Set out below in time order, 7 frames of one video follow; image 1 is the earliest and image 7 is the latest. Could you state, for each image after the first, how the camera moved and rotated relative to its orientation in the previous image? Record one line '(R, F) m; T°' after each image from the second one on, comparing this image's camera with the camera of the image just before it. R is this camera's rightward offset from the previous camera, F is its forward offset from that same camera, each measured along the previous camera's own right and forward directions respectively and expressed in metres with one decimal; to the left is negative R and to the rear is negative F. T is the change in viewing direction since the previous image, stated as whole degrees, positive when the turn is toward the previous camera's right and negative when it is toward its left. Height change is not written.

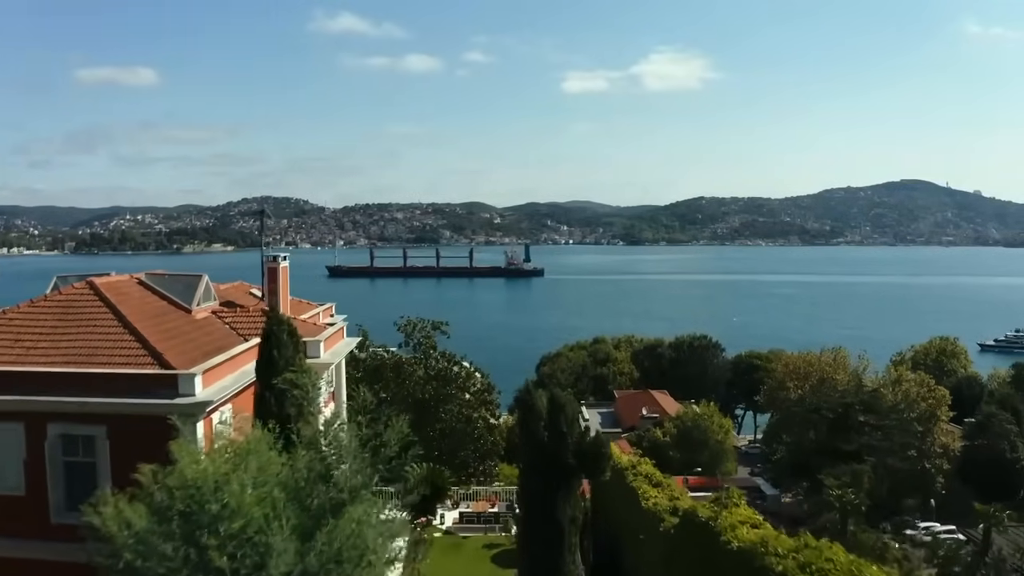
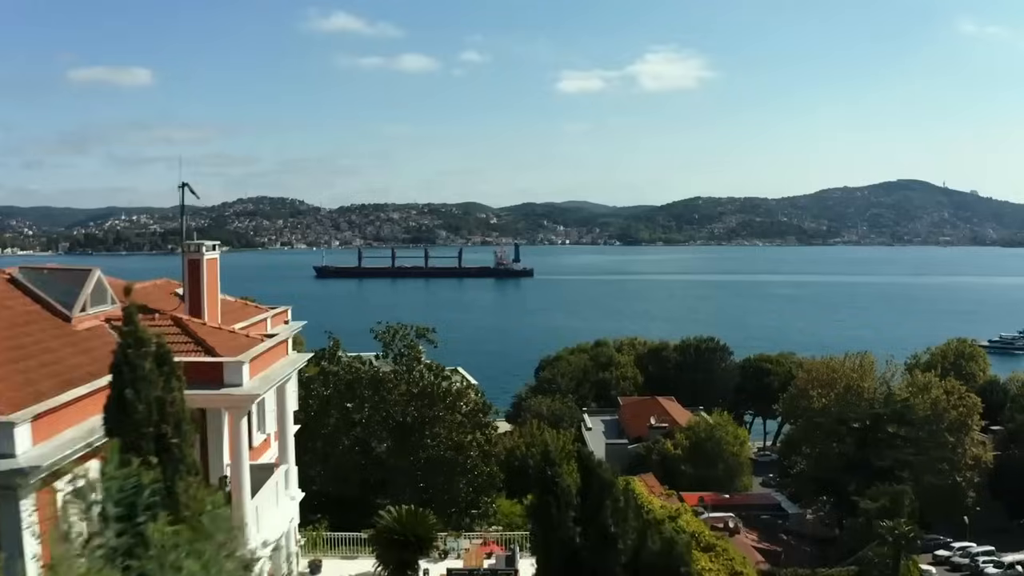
(-0.1, +3.1) m; 0°
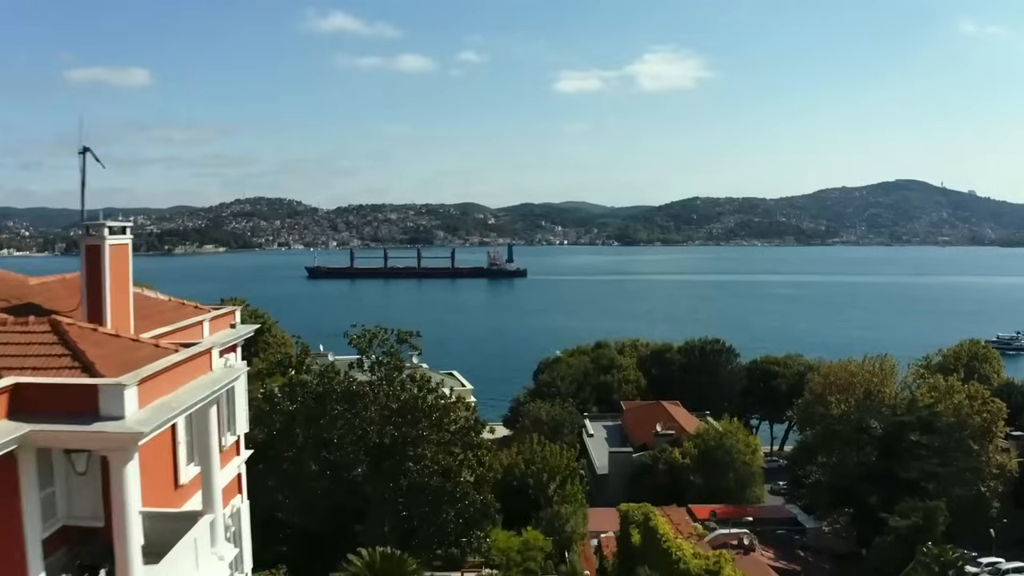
(0.0, +2.2) m; 0°
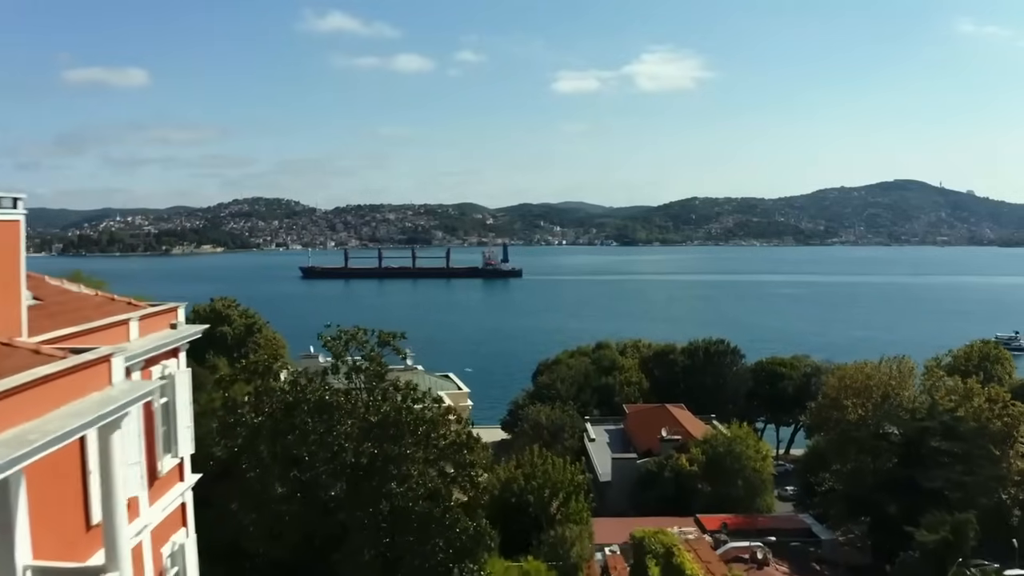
(0.0, +1.7) m; 0°
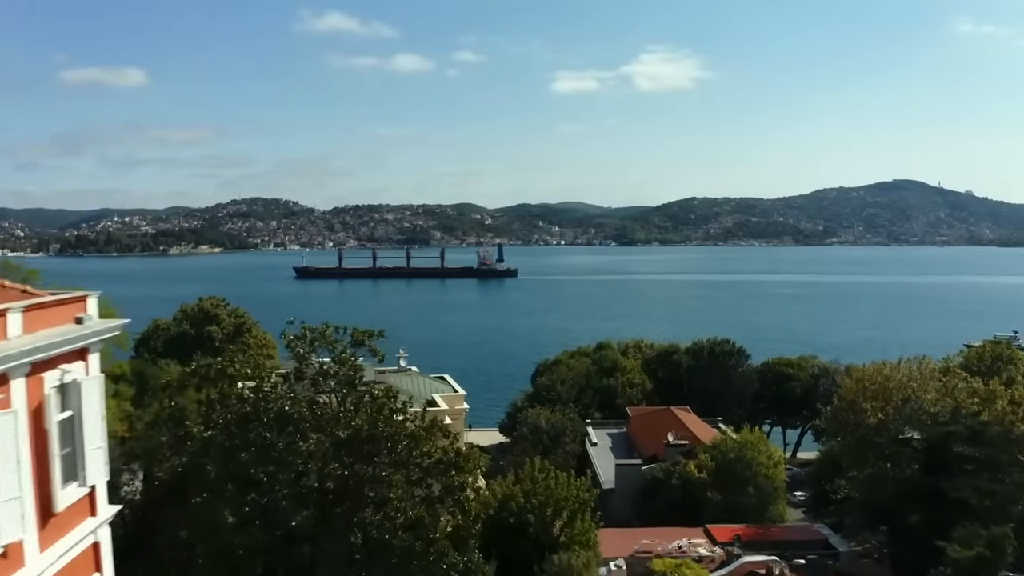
(0.0, +1.8) m; 0°
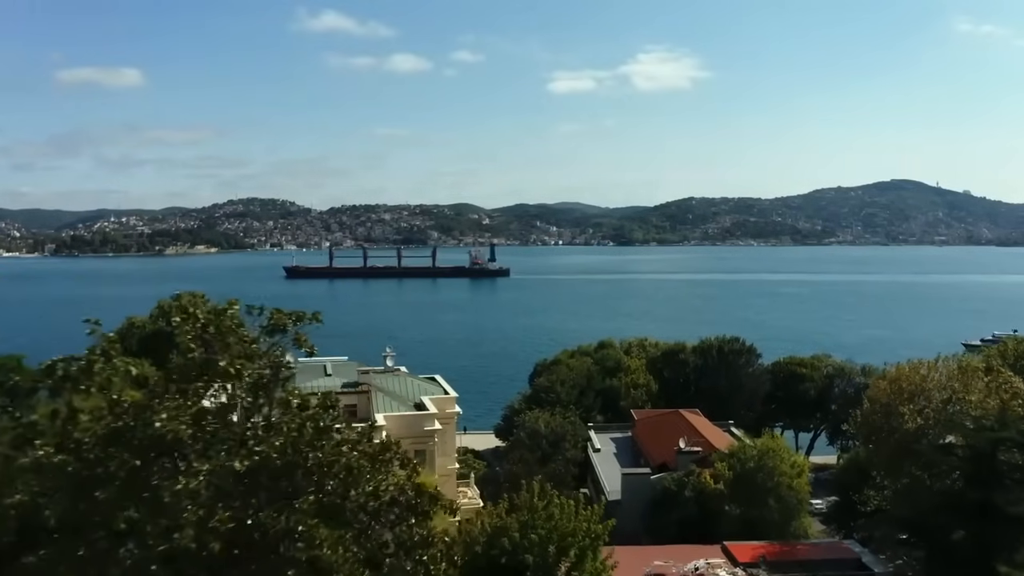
(+0.1, +3.0) m; 0°
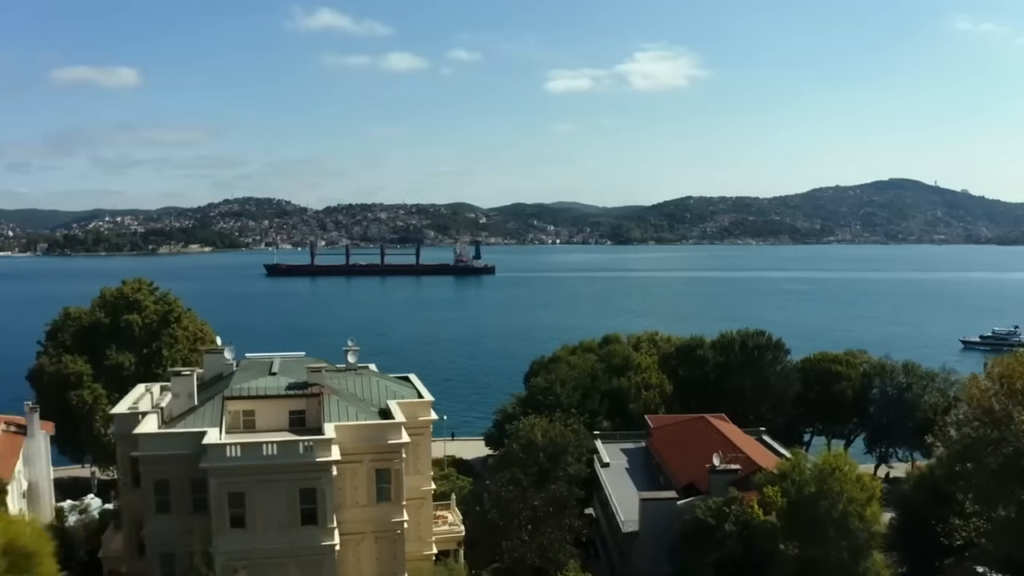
(+0.3, +6.4) m; 0°
